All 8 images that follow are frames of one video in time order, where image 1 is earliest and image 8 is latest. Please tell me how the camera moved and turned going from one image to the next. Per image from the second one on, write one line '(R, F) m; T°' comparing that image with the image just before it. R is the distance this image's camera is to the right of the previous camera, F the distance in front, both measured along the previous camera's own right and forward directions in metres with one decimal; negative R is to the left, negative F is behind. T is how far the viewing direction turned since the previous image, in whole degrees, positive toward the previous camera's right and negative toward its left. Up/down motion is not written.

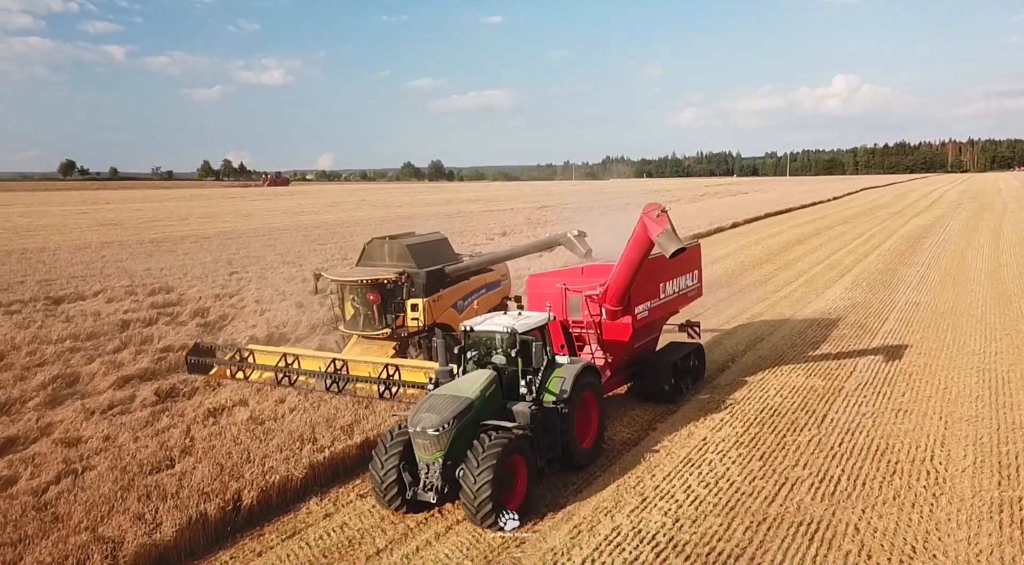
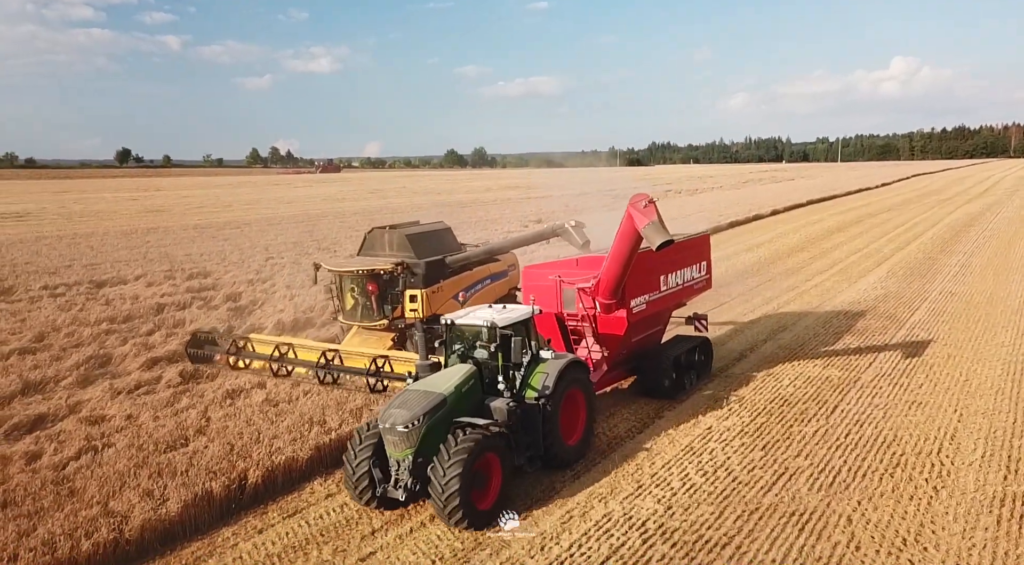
(+0.4, 0.0) m; -3°
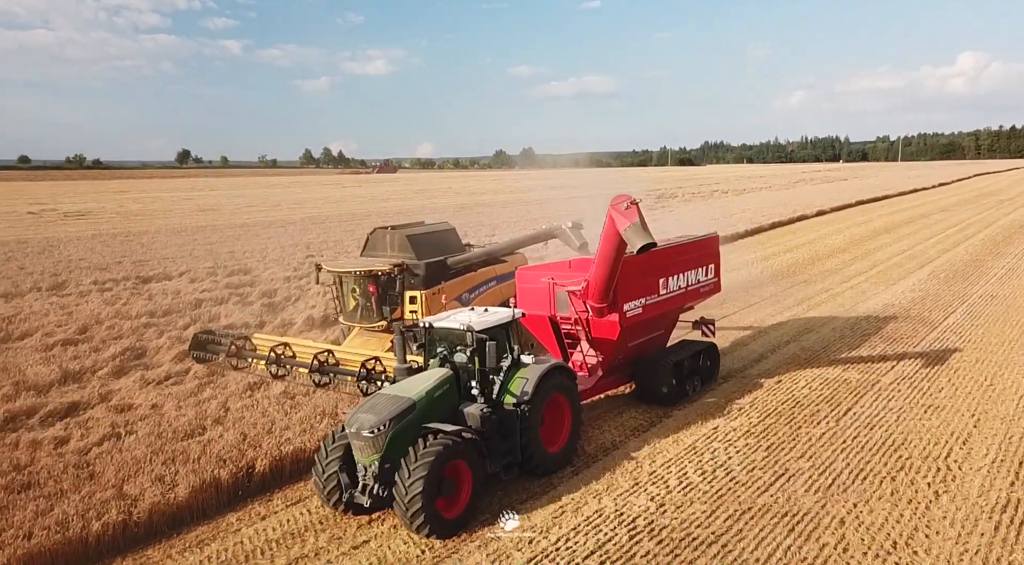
(+0.4, 0.0) m; -3°
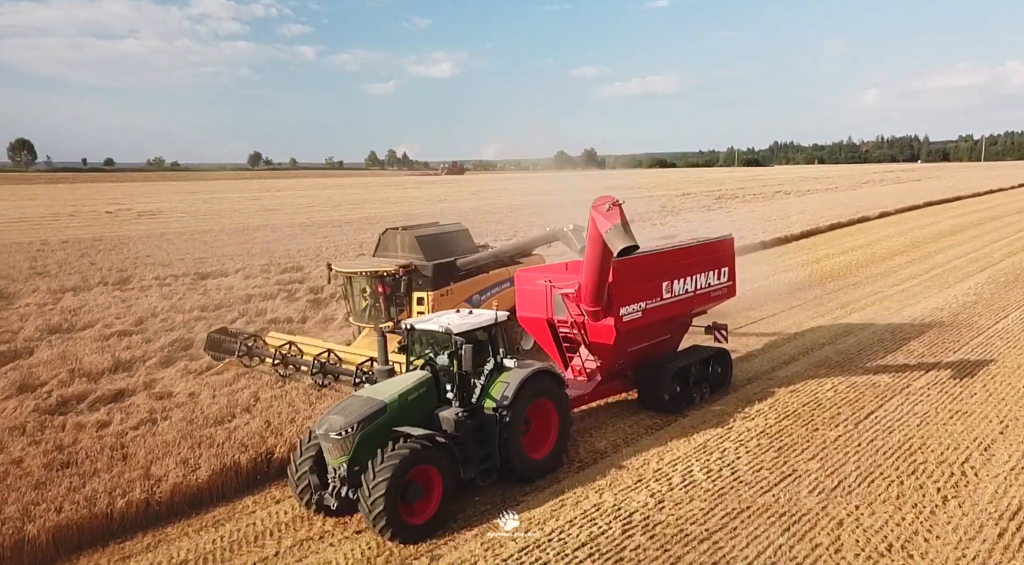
(+0.4, -0.1) m; -4°
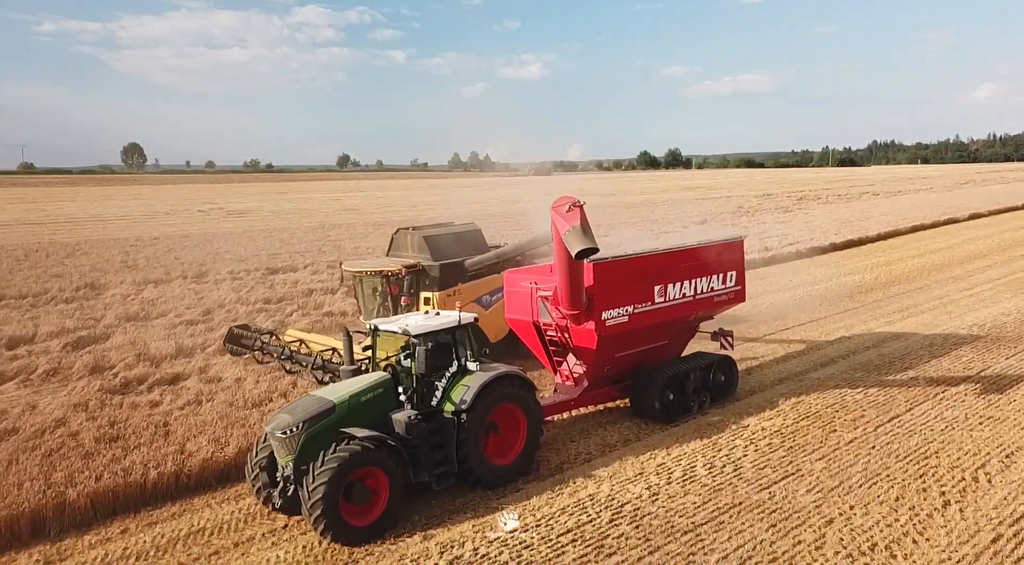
(+0.6, -0.1) m; -6°
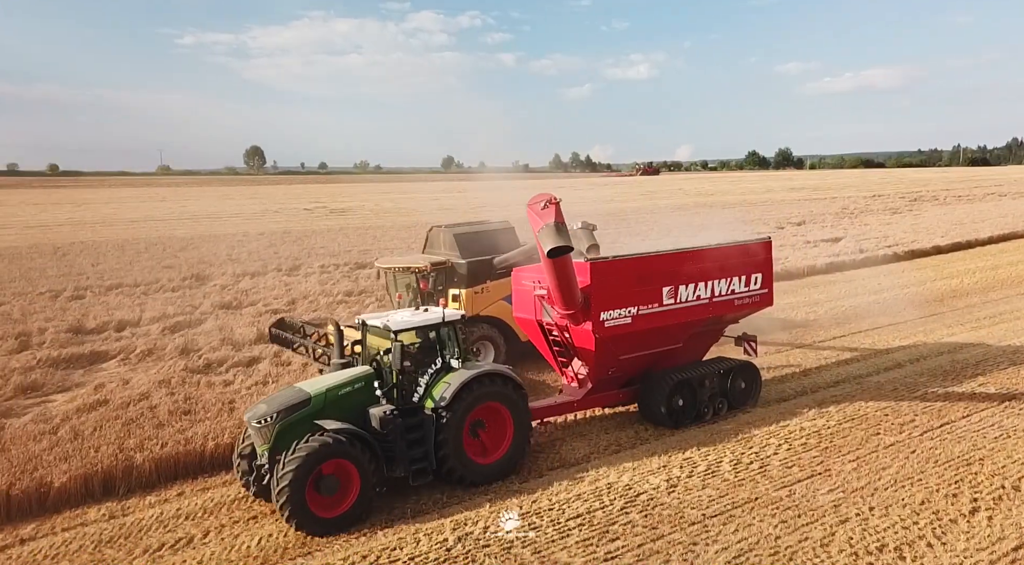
(+0.6, -0.1) m; -7°
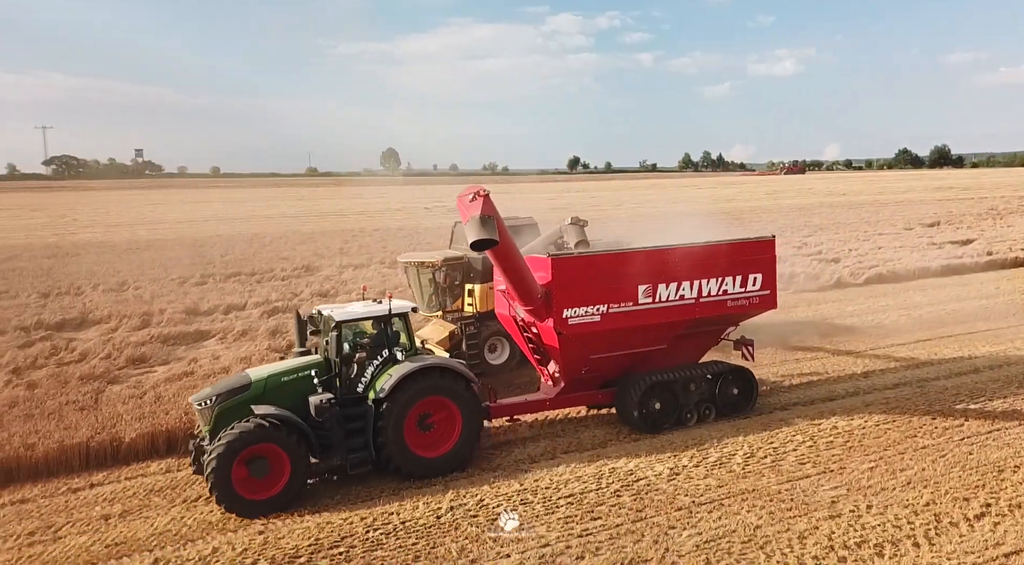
(+0.8, -0.1) m; -9°
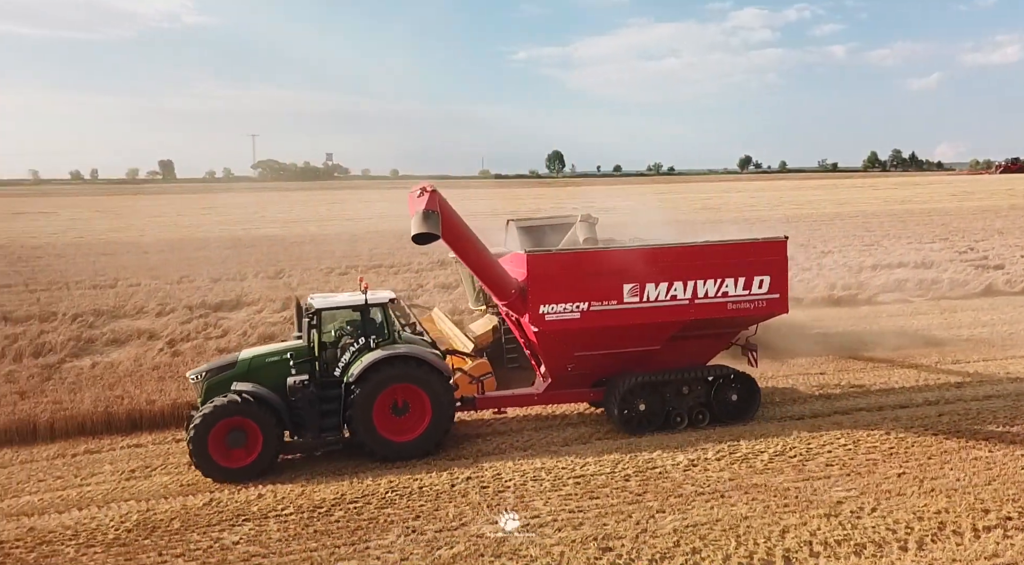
(+1.0, -0.2) m; -11°
